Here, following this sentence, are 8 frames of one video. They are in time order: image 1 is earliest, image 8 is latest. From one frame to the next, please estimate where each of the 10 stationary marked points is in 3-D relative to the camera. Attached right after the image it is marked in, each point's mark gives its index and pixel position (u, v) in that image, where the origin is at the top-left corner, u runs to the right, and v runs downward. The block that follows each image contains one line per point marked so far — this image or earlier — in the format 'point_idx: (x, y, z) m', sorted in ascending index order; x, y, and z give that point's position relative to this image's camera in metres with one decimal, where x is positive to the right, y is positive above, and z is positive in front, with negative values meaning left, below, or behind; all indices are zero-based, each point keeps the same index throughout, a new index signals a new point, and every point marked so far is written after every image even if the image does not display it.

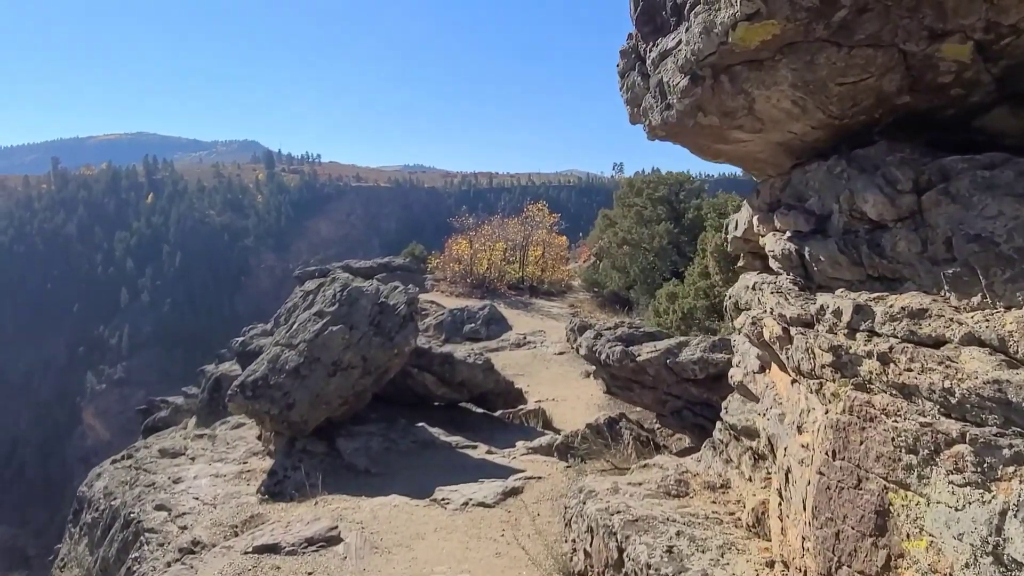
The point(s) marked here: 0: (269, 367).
0: (-2.8, -0.9, +8.5) m
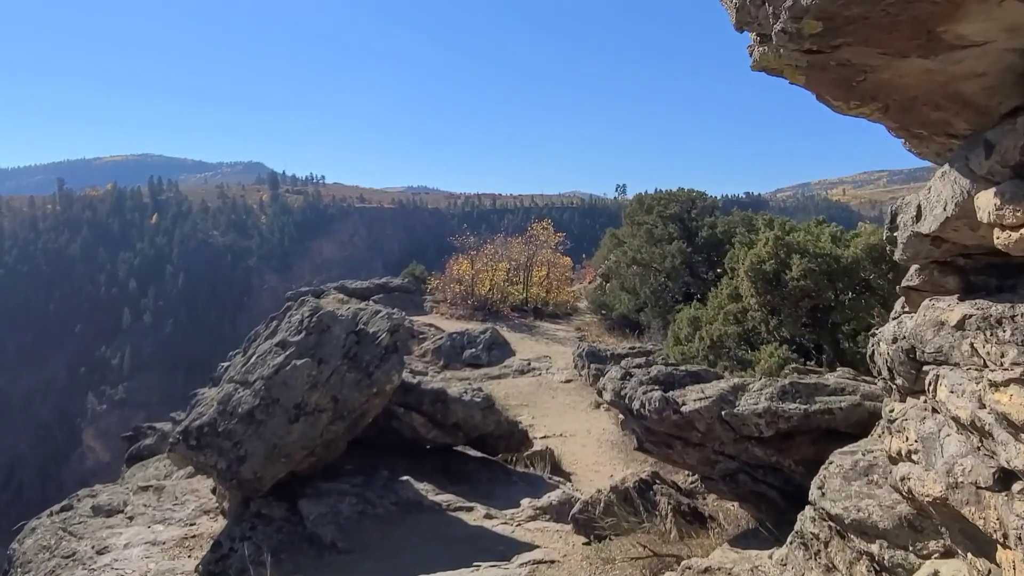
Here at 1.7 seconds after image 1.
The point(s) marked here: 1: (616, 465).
0: (-2.8, -1.2, +7.0) m
1: (+1.6, -2.9, +11.9) m
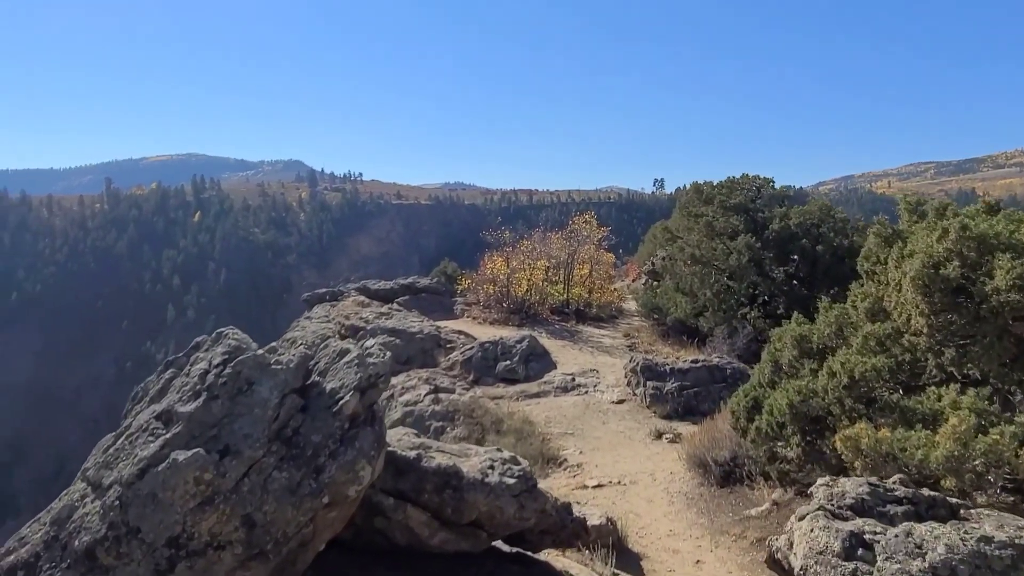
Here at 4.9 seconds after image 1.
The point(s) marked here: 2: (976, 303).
0: (-2.5, -1.3, +3.9) m
1: (+2.2, -3.0, +8.6) m
2: (+4.2, -0.1, +6.6) m
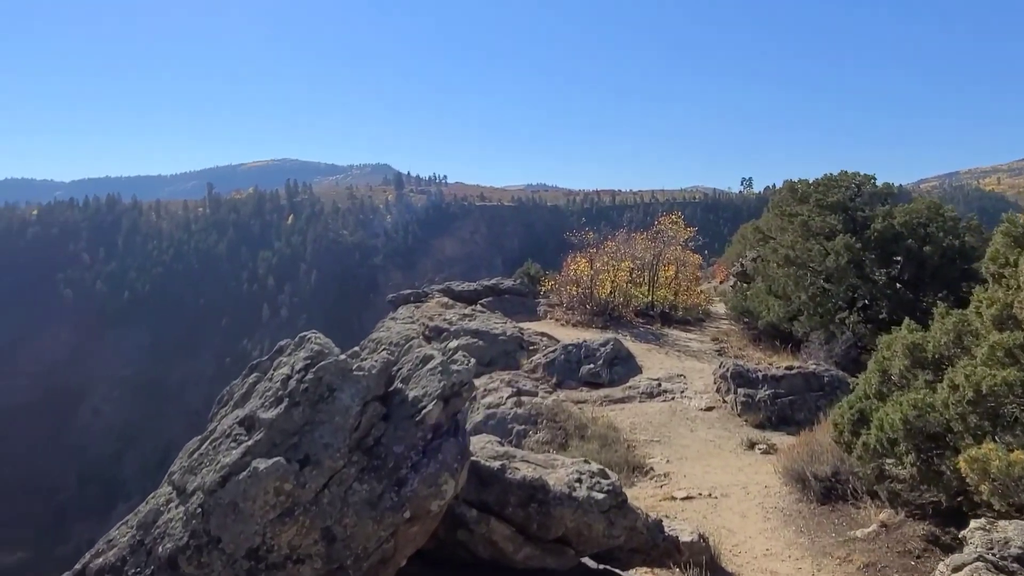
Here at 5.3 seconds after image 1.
0: (-2.0, -1.4, +3.9) m
1: (+3.1, -3.0, +8.0) m
2: (+4.9, -0.2, +5.9) m
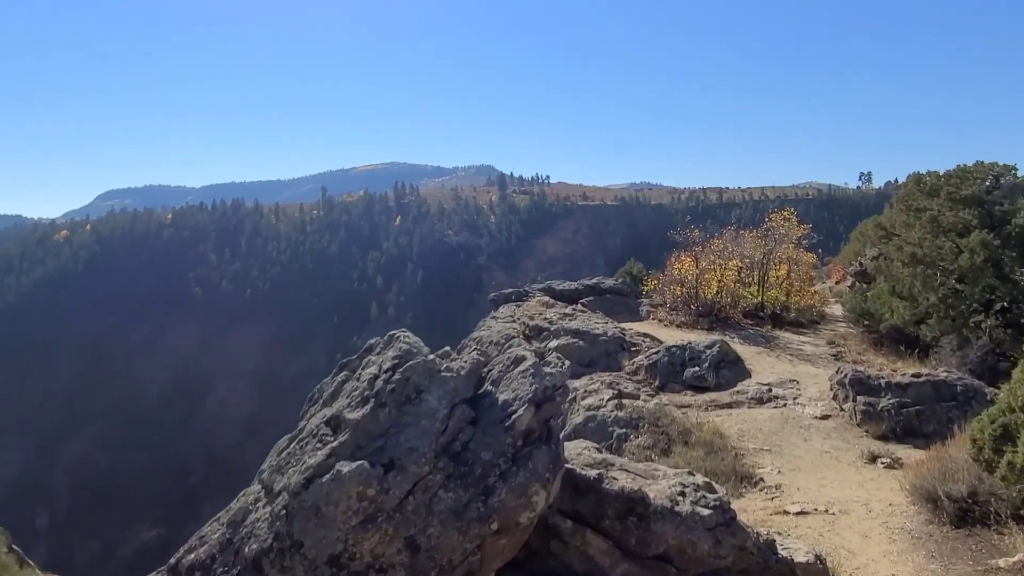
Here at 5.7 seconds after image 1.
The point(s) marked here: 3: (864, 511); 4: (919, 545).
0: (-1.5, -1.3, +3.9) m
1: (+4.1, -3.0, +7.2) m
2: (+5.6, -0.2, +4.8) m
3: (+4.7, -2.9, +9.7) m
4: (+4.6, -2.9, +8.3) m
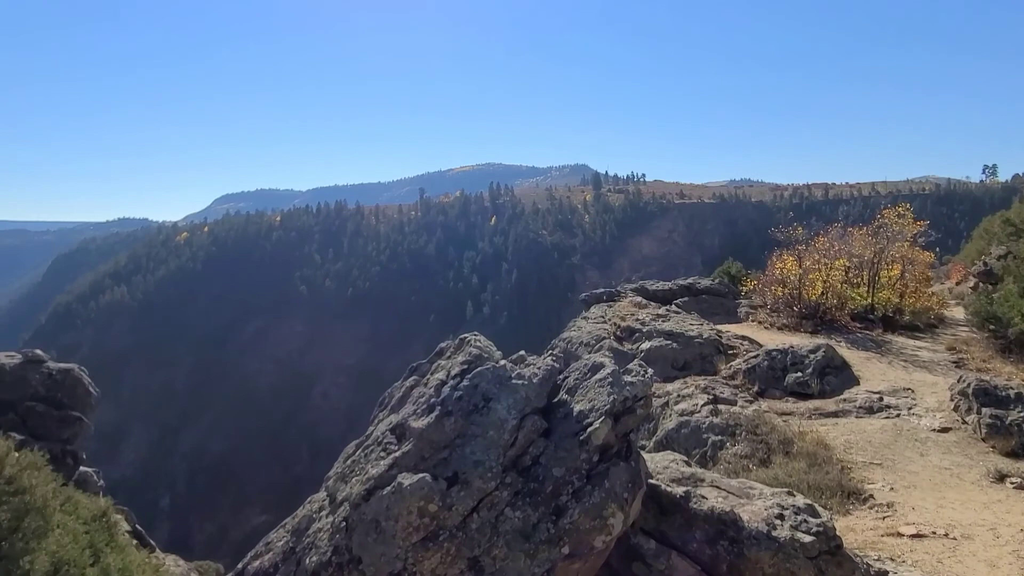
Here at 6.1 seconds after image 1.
0: (-1.1, -1.3, +3.8) m
1: (+4.9, -3.0, +6.4) m
2: (+6.1, -0.2, +3.8) m
3: (+5.7, -3.0, +8.7) m
4: (+5.5, -3.0, +7.4) m
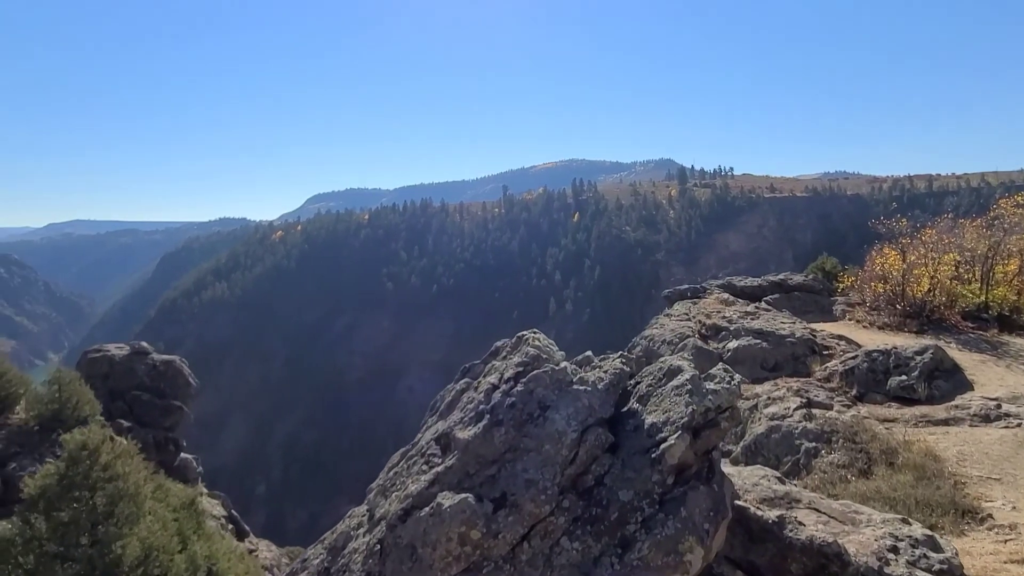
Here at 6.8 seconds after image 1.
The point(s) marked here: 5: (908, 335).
0: (-0.9, -1.3, +3.4) m
1: (+5.4, -3.0, +5.3) m
2: (+6.3, -0.2, +2.6) m
3: (+6.5, -2.9, +7.6) m
4: (+6.2, -2.9, +6.3) m
5: (+9.9, -1.2, +18.3) m
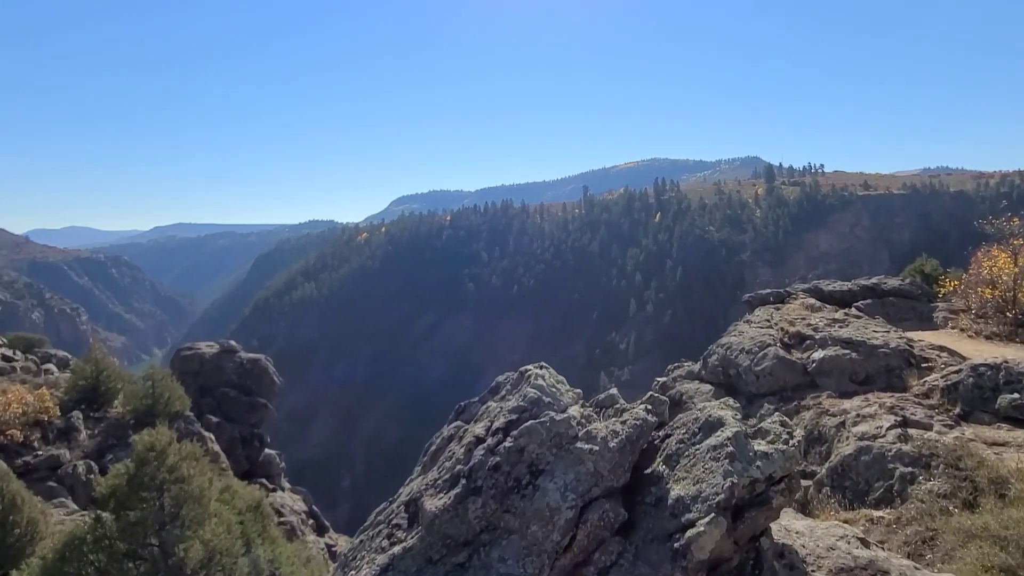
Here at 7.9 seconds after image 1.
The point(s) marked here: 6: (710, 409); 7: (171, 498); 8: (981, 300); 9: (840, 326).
0: (-0.9, -1.4, +2.8) m
1: (+5.6, -3.1, +4.0) m
2: (+6.2, -0.3, +1.2) m
3: (+6.9, -3.1, +6.1) m
4: (+6.4, -3.0, +4.9) m
5: (+11.4, -1.3, +16.4) m
6: (+0.9, -0.5, +3.1) m
7: (-5.3, -3.3, +11.2) m
8: (+12.0, -0.3, +18.8) m
9: (+7.3, -0.8, +16.3) m
